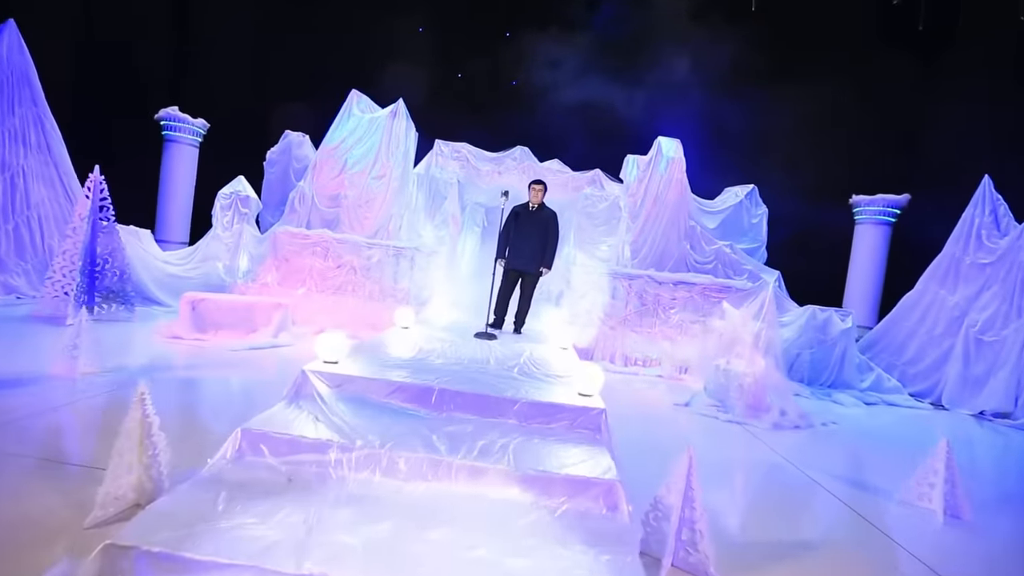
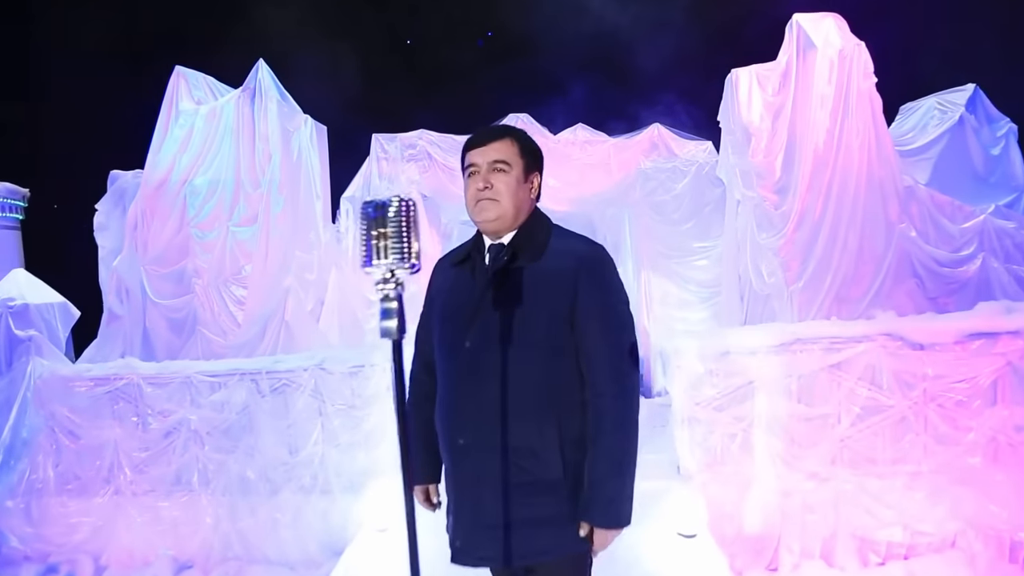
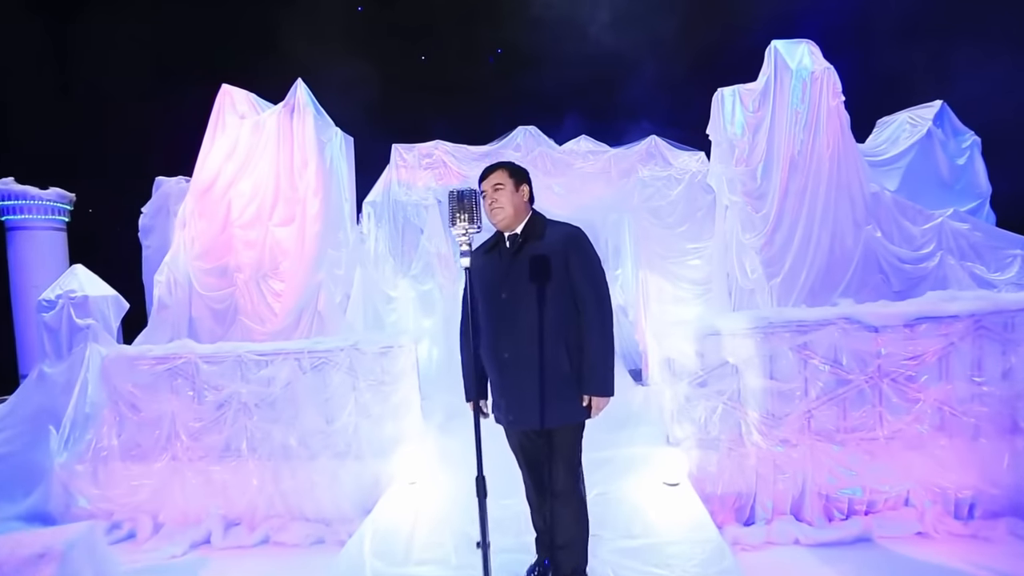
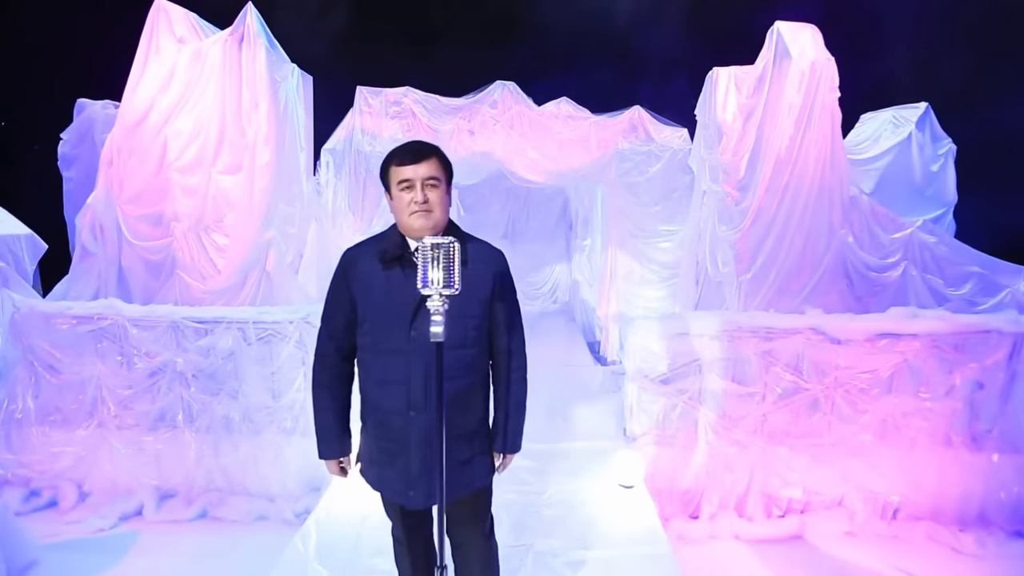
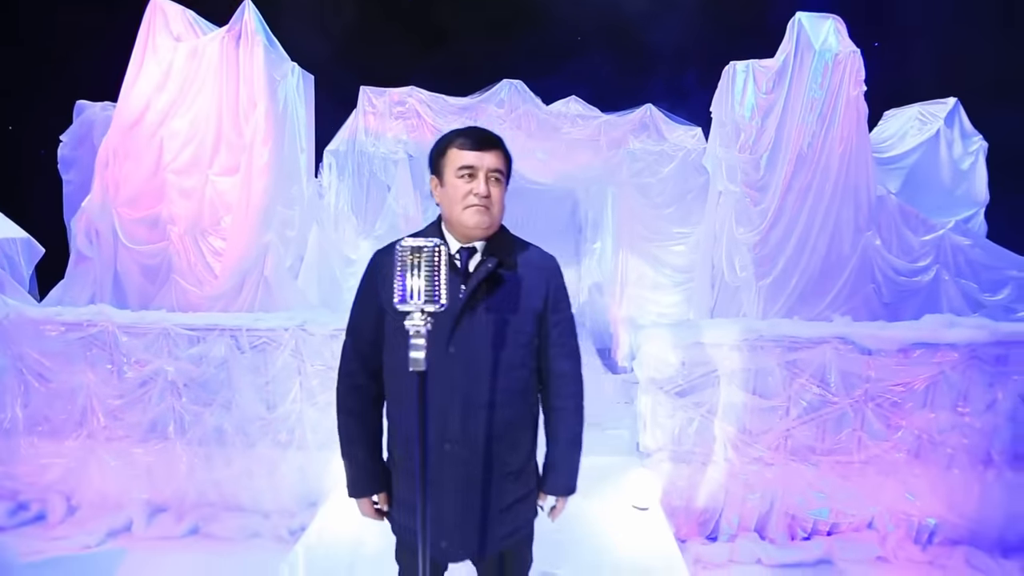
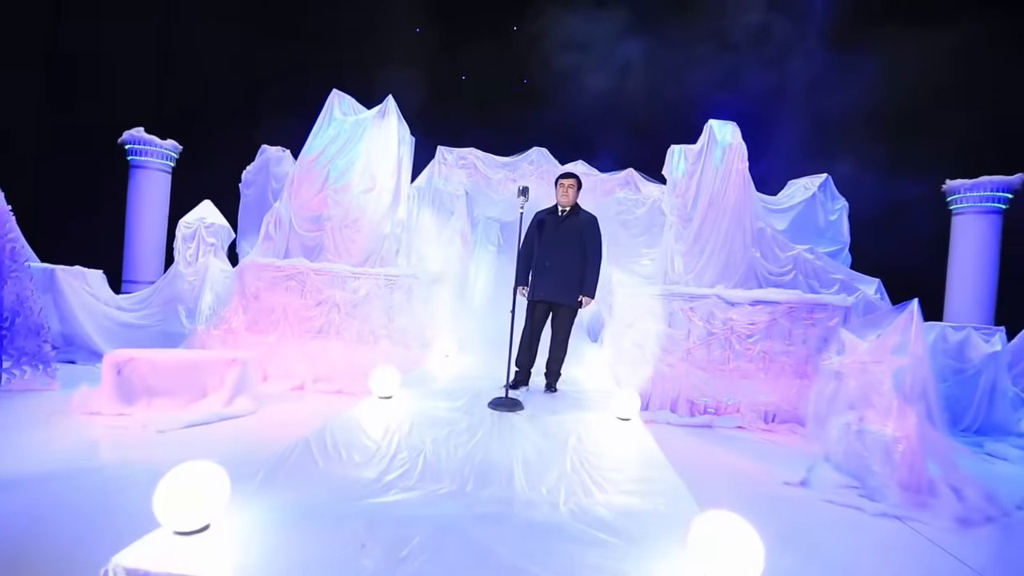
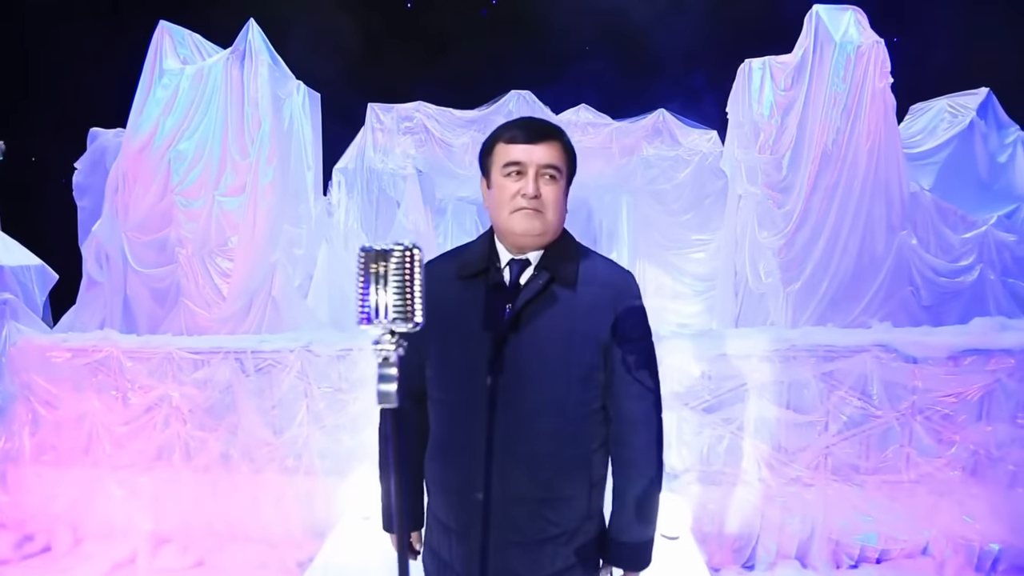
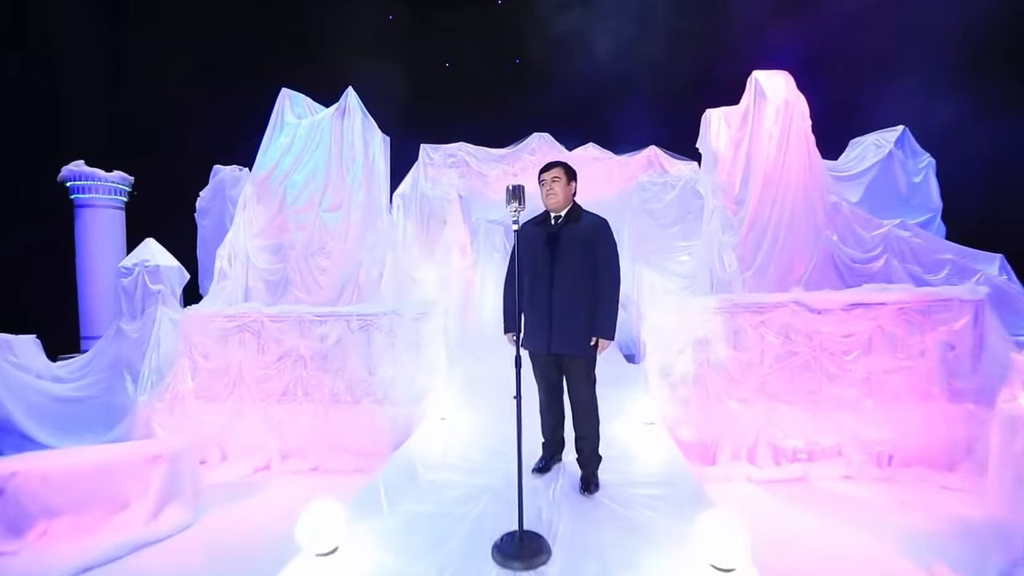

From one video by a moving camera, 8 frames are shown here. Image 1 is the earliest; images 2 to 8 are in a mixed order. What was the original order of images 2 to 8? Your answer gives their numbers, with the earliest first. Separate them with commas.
6, 8, 3, 2, 7, 5, 4
